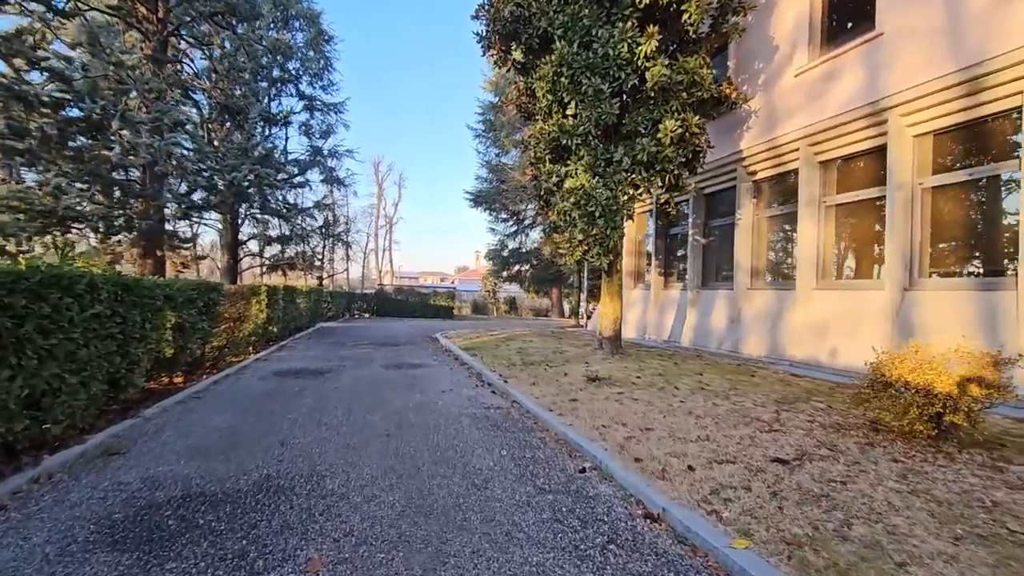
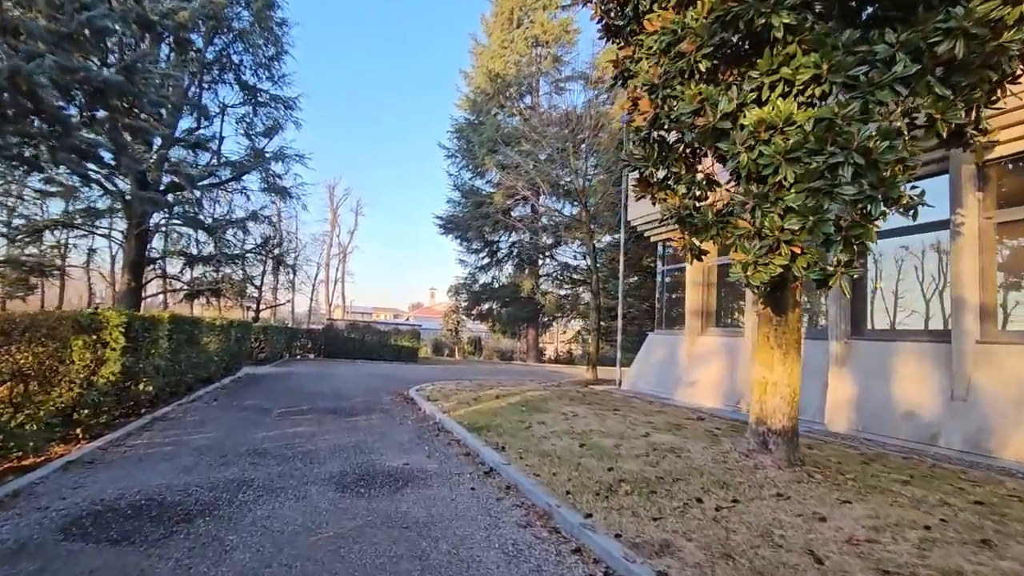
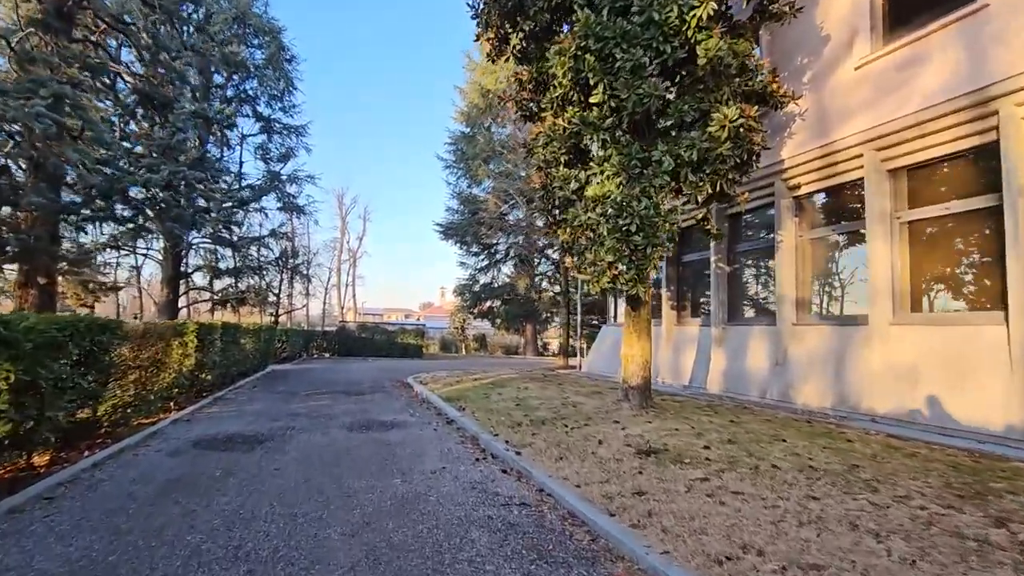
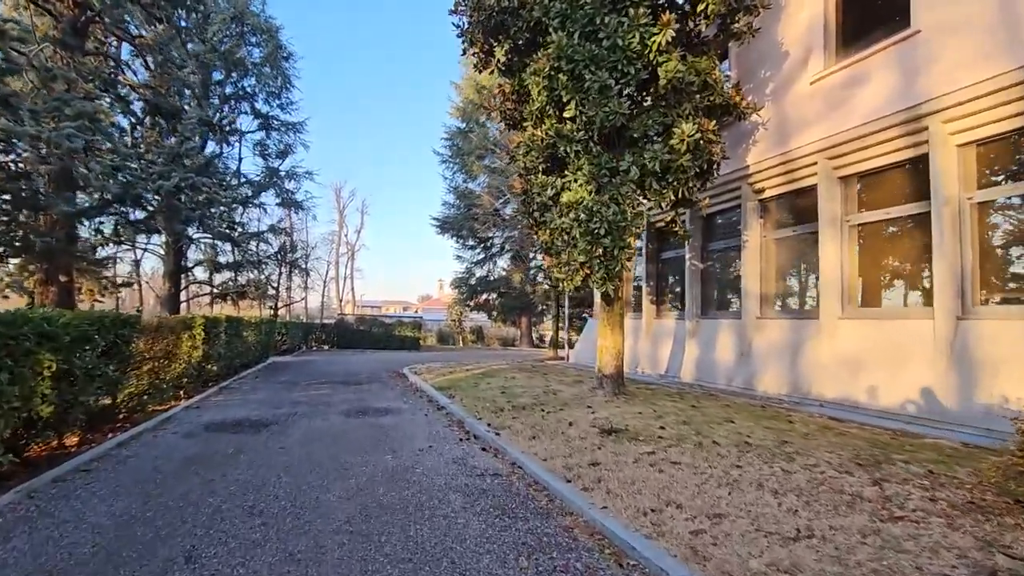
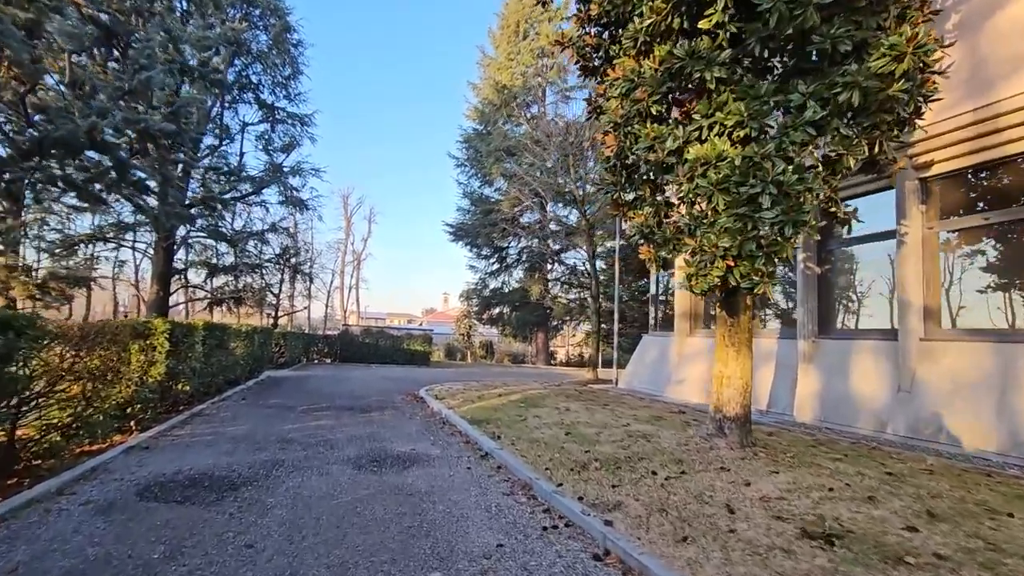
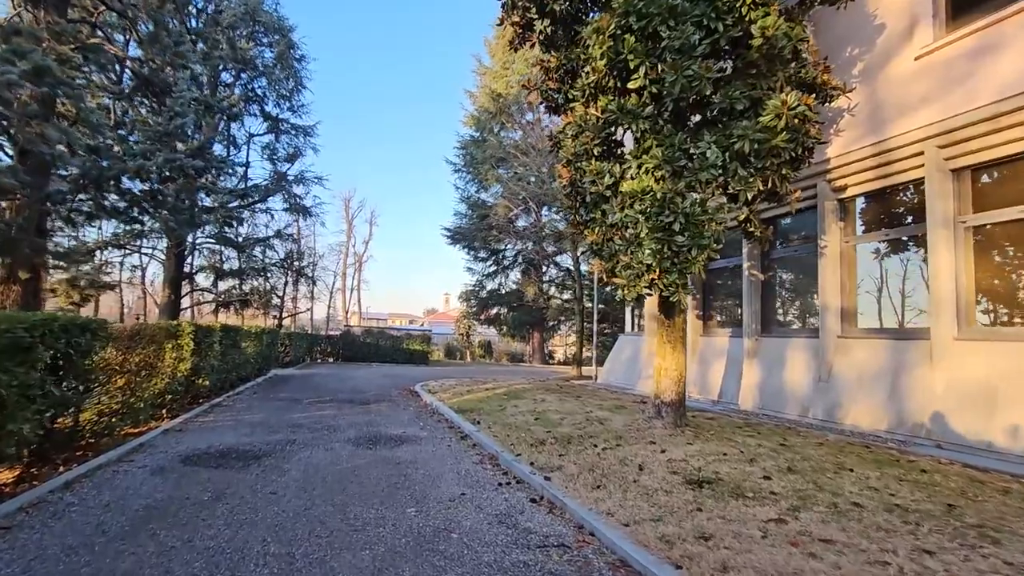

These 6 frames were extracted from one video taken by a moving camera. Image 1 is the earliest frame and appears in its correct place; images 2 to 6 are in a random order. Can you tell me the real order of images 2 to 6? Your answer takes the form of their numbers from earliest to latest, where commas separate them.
4, 3, 6, 5, 2
